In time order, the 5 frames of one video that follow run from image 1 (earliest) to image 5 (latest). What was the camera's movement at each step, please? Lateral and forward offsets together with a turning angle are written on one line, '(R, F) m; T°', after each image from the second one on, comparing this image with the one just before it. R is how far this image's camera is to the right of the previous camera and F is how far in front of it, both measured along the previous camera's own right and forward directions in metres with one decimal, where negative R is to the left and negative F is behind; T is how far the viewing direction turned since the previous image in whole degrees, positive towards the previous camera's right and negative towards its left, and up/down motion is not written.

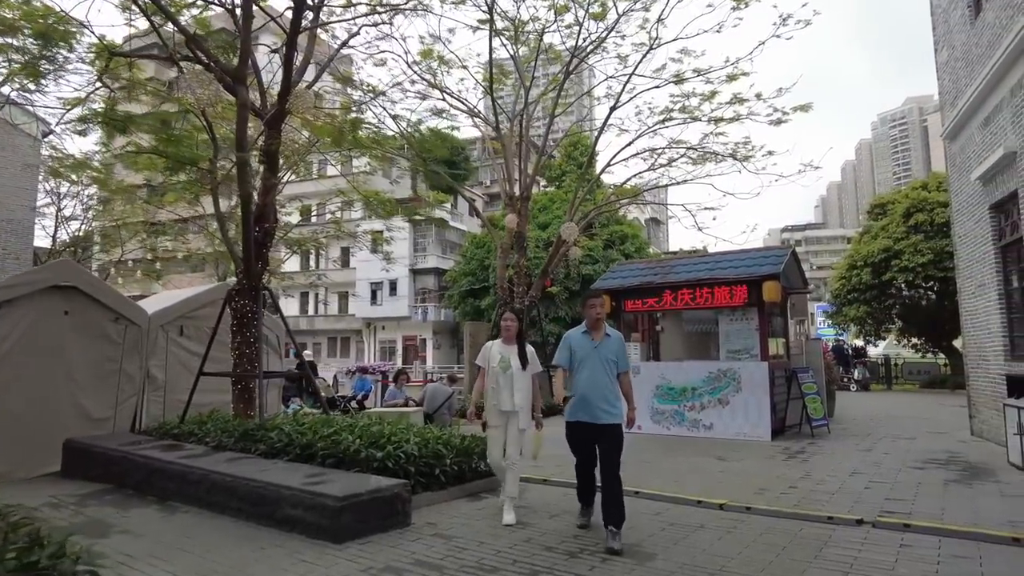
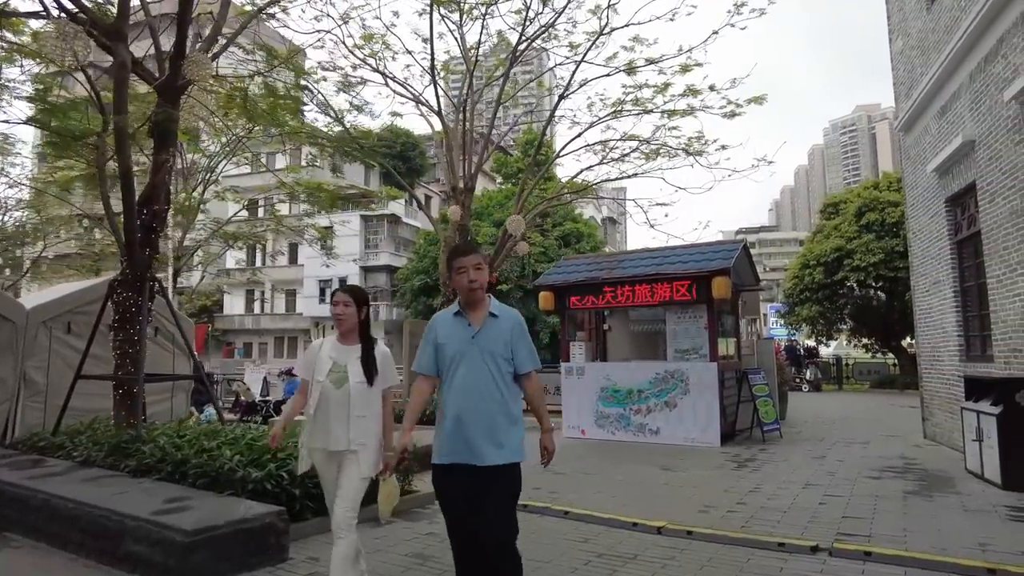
(+0.4, +0.8) m; +3°
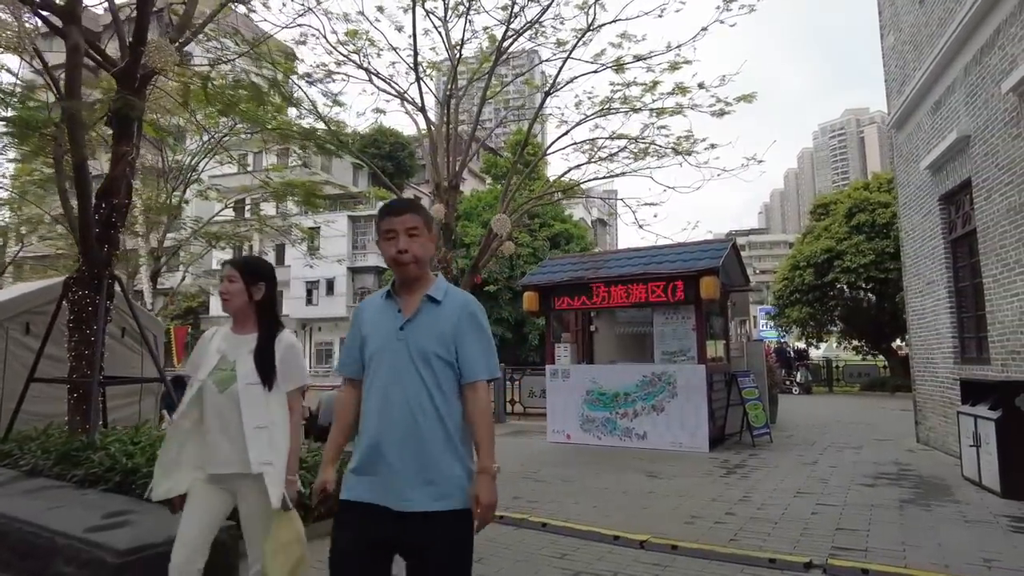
(+0.1, +0.3) m; +1°
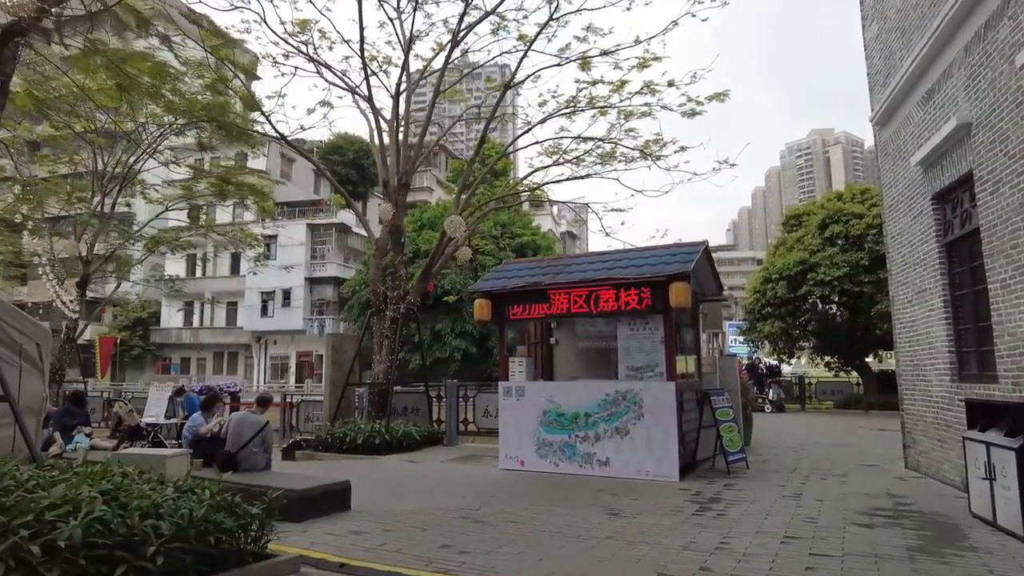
(+0.3, +1.1) m; +2°
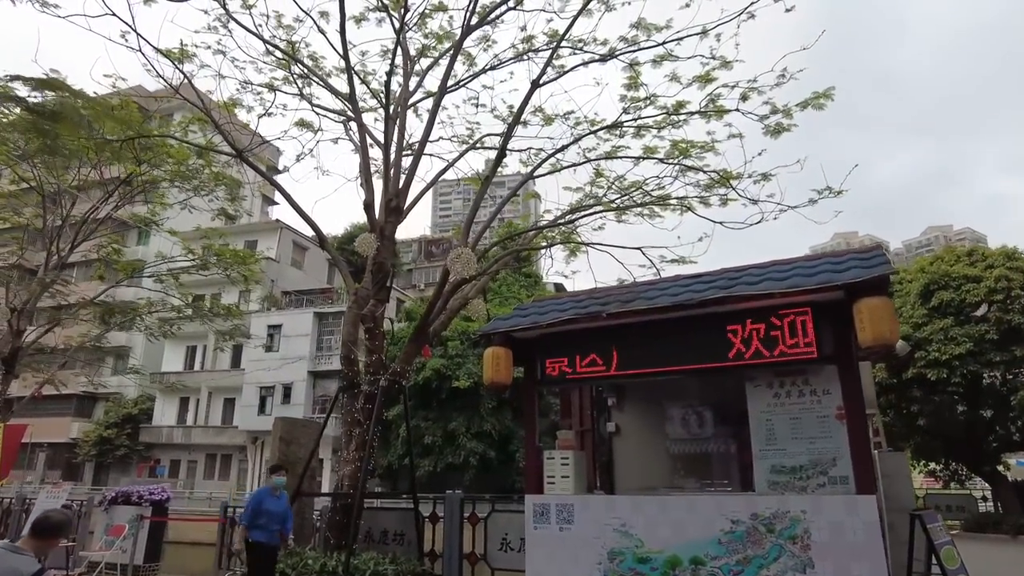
(-0.1, +3.7) m; -2°
